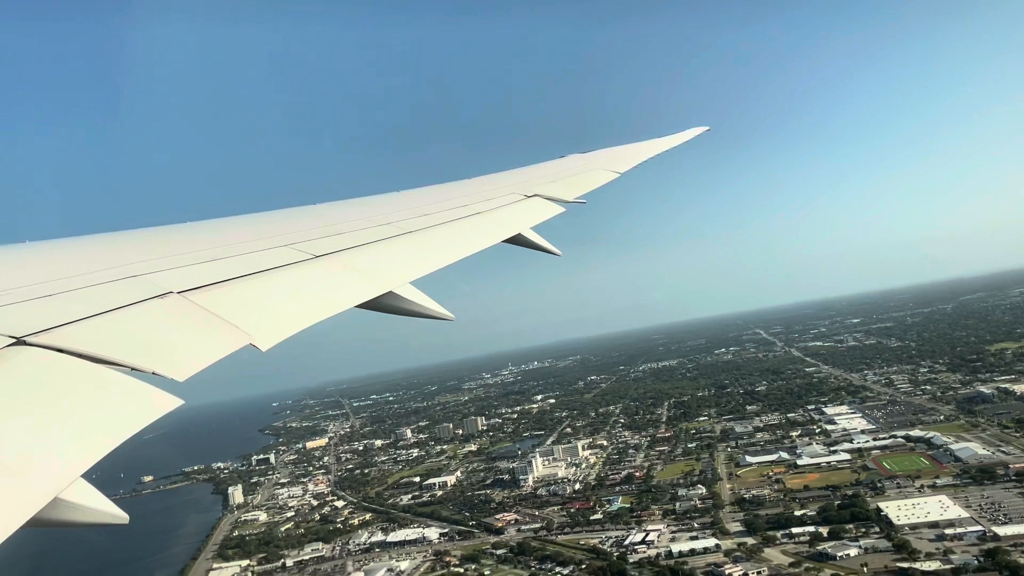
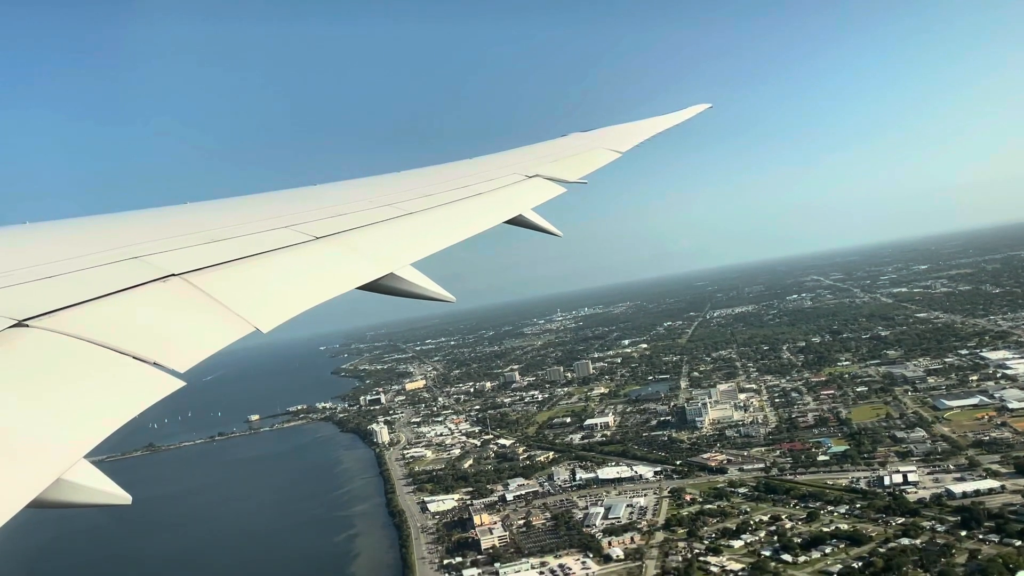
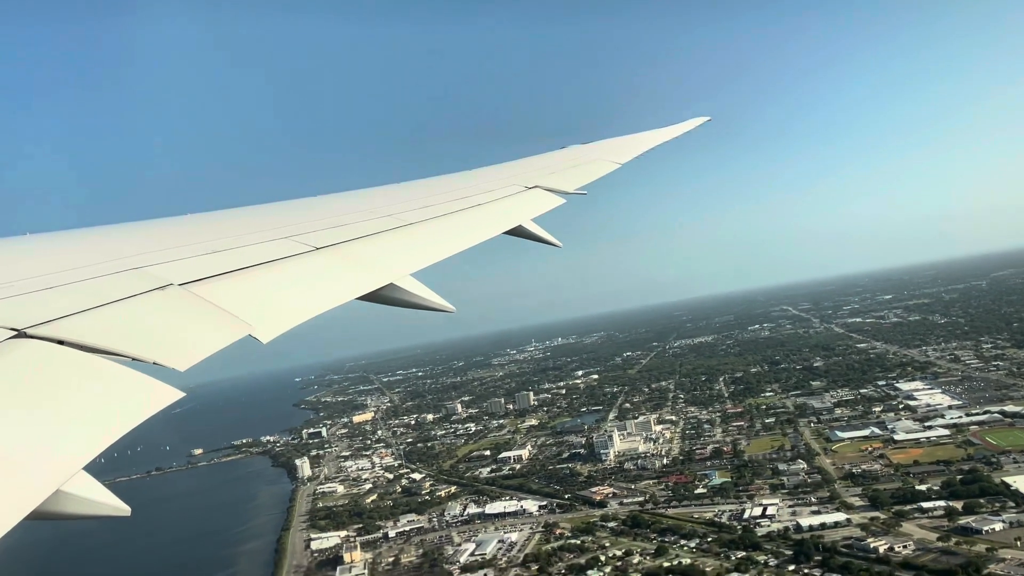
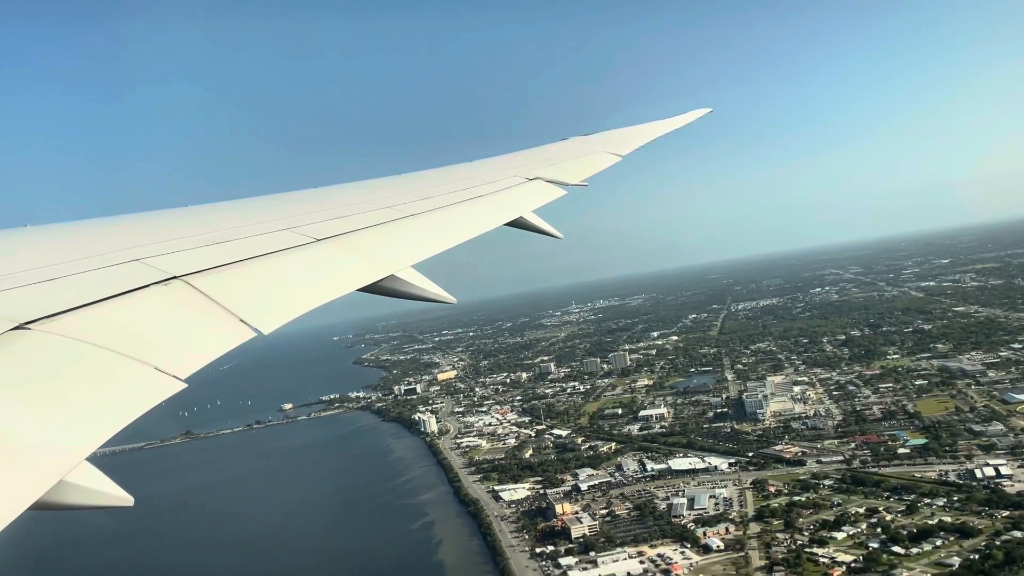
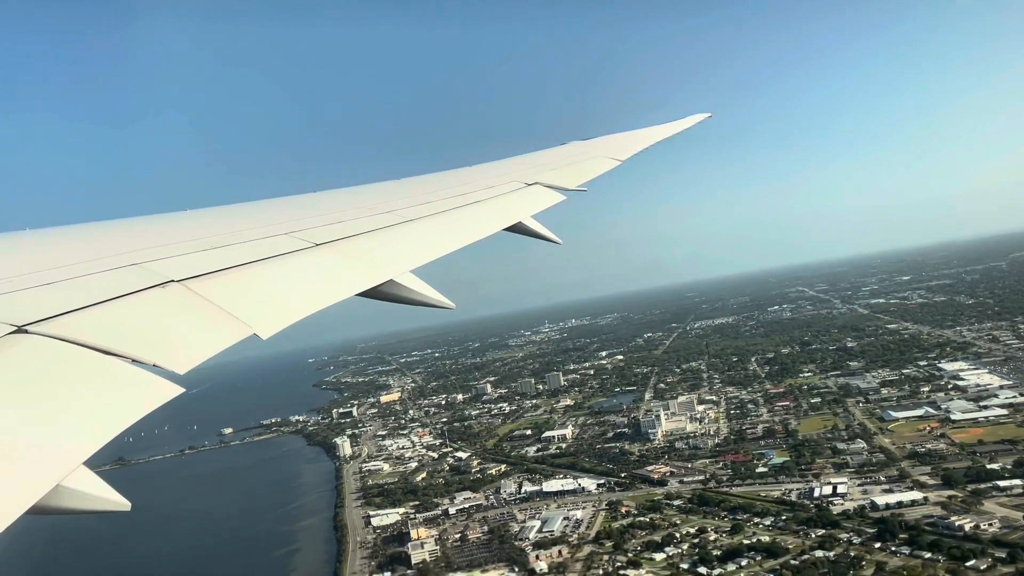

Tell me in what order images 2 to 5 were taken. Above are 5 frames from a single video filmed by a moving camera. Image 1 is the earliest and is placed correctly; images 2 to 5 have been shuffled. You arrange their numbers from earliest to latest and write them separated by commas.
3, 5, 2, 4
